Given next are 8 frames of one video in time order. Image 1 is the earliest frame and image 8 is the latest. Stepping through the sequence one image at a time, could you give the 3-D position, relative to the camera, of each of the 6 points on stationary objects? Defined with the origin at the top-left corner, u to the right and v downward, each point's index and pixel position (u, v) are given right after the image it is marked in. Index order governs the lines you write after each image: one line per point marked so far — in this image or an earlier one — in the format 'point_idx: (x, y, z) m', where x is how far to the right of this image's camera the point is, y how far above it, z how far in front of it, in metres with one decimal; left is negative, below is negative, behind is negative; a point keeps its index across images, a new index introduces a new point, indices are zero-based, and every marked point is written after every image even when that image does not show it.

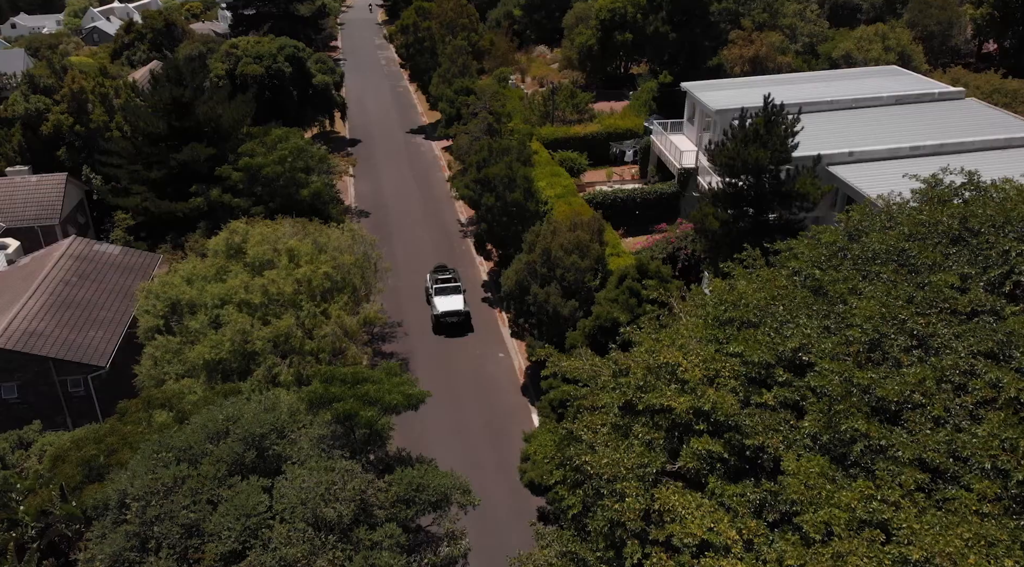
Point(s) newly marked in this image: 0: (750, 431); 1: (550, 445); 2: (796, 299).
0: (+3.6, -2.1, +14.8) m
1: (+0.9, -3.5, +19.7) m
2: (+5.2, -0.3, +17.1) m
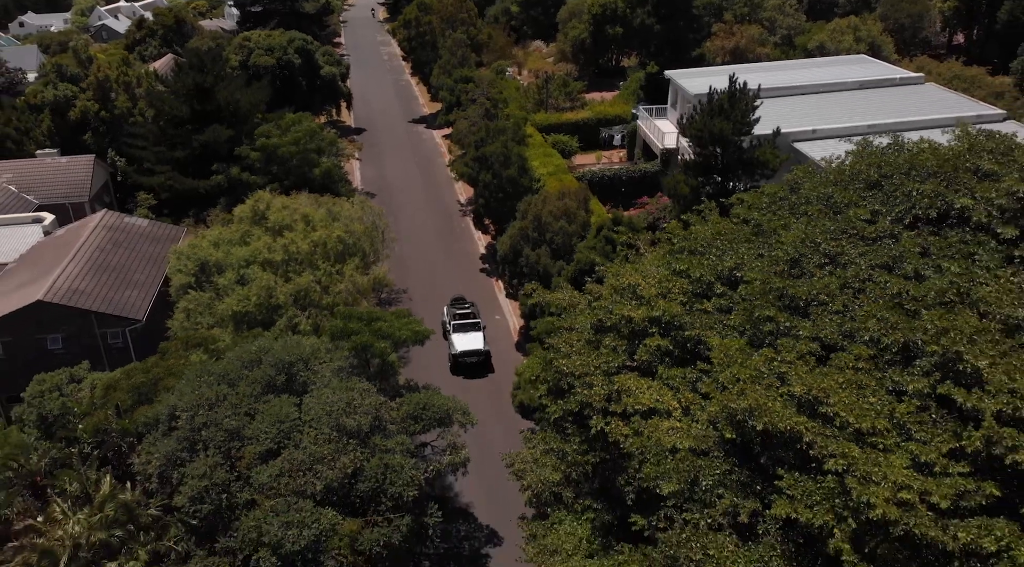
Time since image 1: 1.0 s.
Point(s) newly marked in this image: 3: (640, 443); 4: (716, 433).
0: (+3.4, -0.7, +18.2) m
1: (+0.7, -2.1, +23.1) m
2: (+5.0, +1.0, +20.5) m
3: (+2.1, -2.6, +16.4) m
4: (+3.2, -2.6, +15.0) m
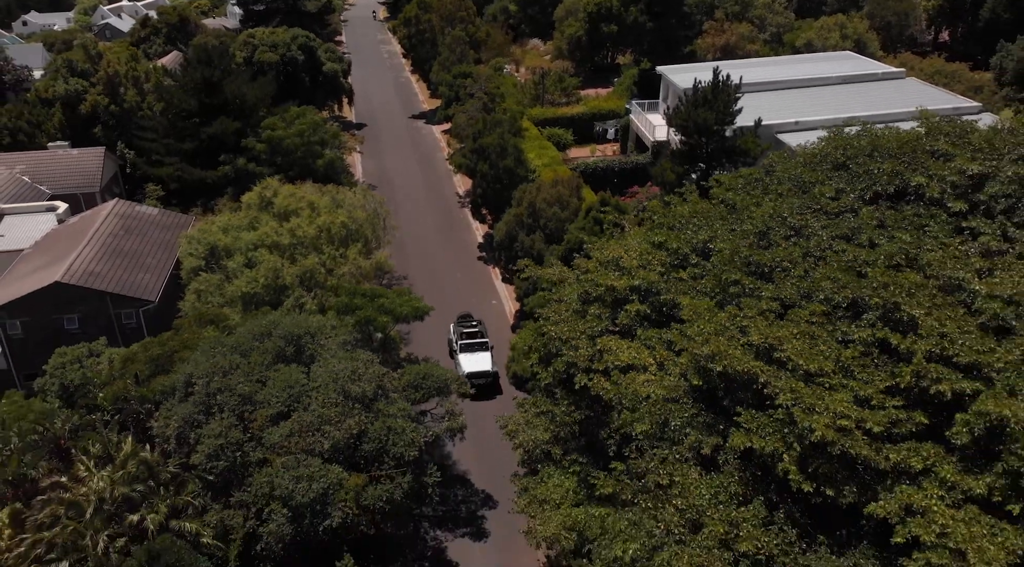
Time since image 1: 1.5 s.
0: (+3.3, -0.1, +19.8) m
1: (+0.5, -1.5, +24.7) m
2: (+4.8, +1.7, +22.1) m
3: (+1.9, -2.0, +18.1) m
4: (+3.0, -2.0, +16.6) m
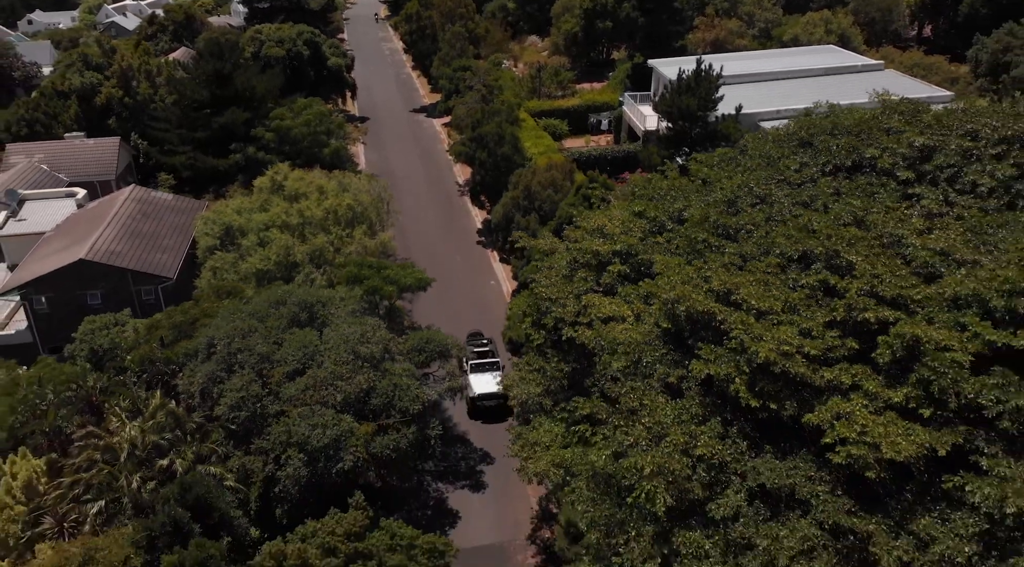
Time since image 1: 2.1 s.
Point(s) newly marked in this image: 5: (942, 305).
0: (+3.1, +0.8, +22.0) m
1: (+0.4, -0.6, +26.8) m
2: (+4.7, +2.5, +24.2) m
3: (+1.8, -1.1, +20.2) m
4: (+2.8, -1.1, +18.8) m
5: (+7.5, -0.2, +16.1) m
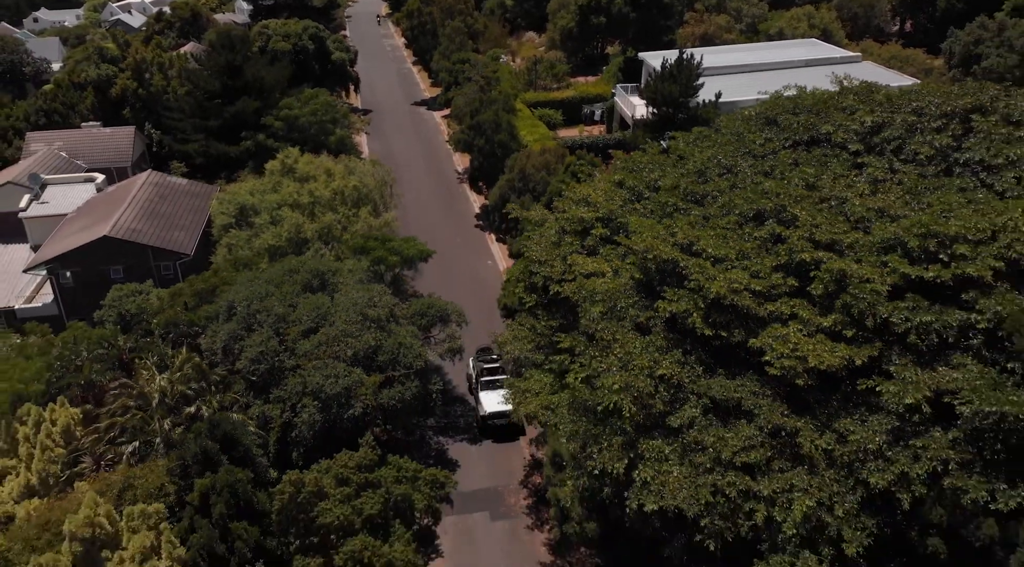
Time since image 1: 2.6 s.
0: (+2.9, +1.8, +24.5) m
1: (+0.2, +0.4, +29.4) m
2: (+4.5, +3.5, +26.8) m
3: (+1.6, -0.1, +22.8) m
4: (+2.7, -0.1, +21.3) m
5: (+7.3, +0.8, +18.6) m
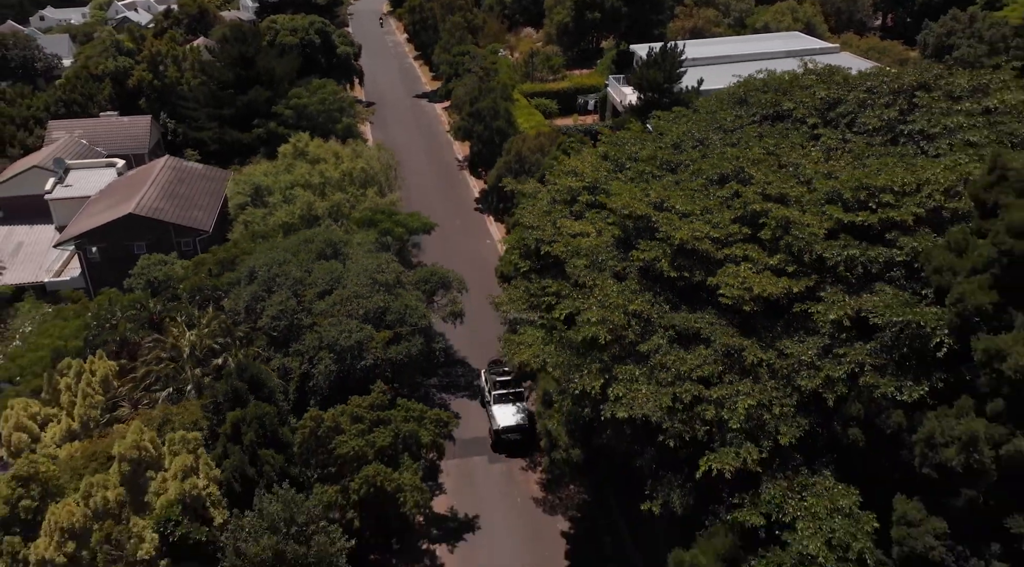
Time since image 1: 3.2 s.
0: (+2.8, +2.9, +27.3) m
1: (0.0, +1.5, +32.2) m
2: (+4.3, +4.7, +29.6) m
3: (+1.4, +1.0, +25.5) m
4: (+2.5, +1.0, +24.1) m
5: (+7.1, +1.9, +21.4) m
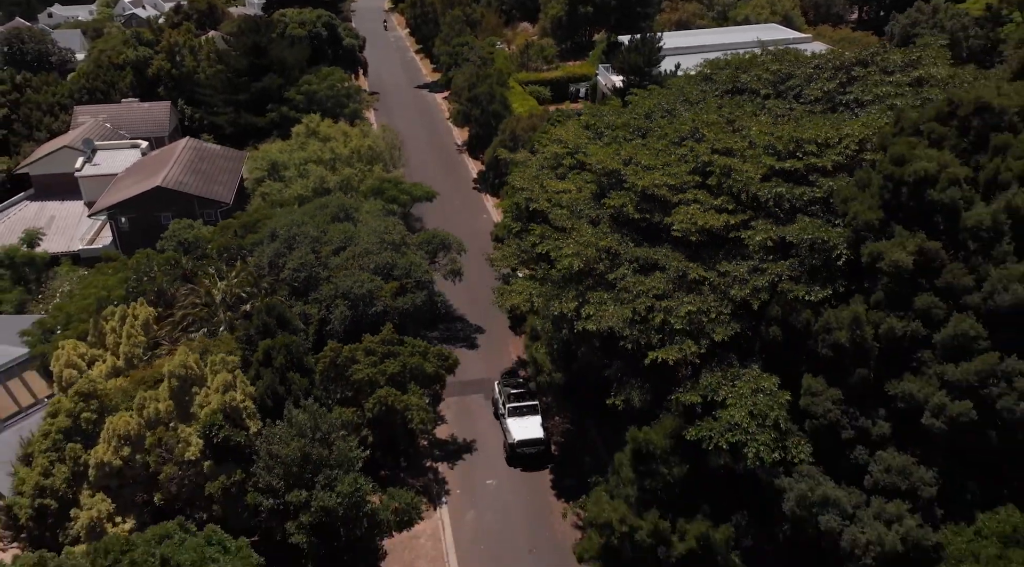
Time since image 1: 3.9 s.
0: (+2.5, +4.5, +31.2) m
1: (-0.2, +3.1, +36.1) m
2: (+4.1, +6.3, +33.5) m
3: (+1.2, +2.6, +29.5) m
4: (+2.2, +2.6, +28.0) m
5: (+6.8, +3.5, +25.4) m
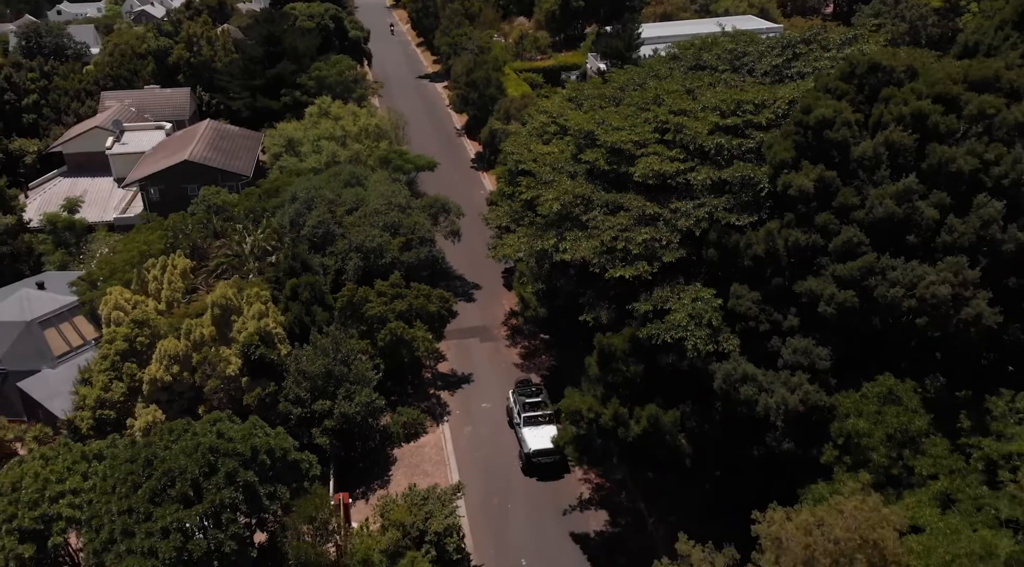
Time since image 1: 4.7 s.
0: (+2.2, +6.4, +35.9) m
1: (-0.6, +5.0, +40.7) m
2: (+3.8, +8.2, +38.1) m
3: (+0.8, +4.5, +34.1) m
4: (+1.9, +4.5, +32.7) m
5: (+6.5, +5.4, +30.0) m
